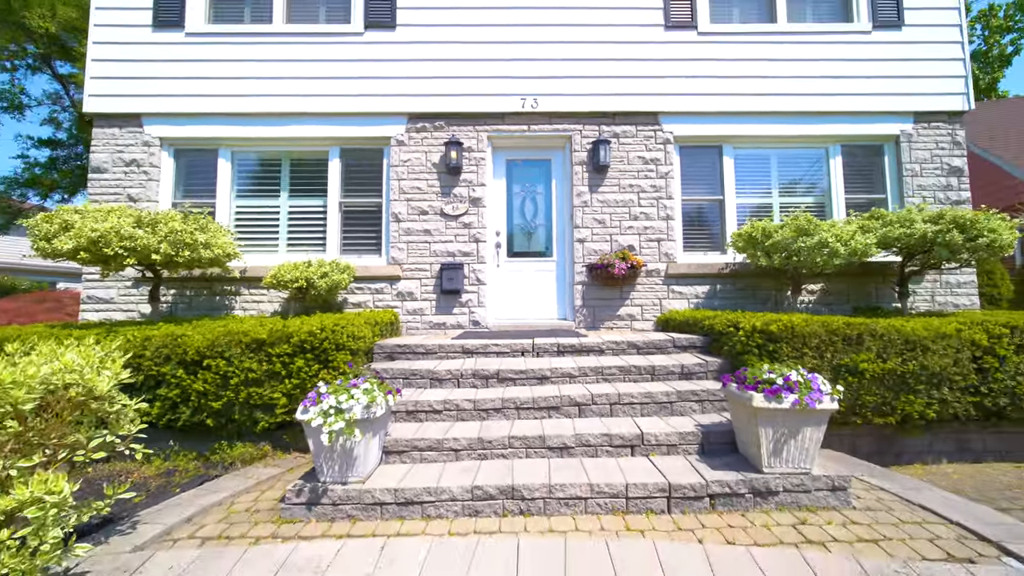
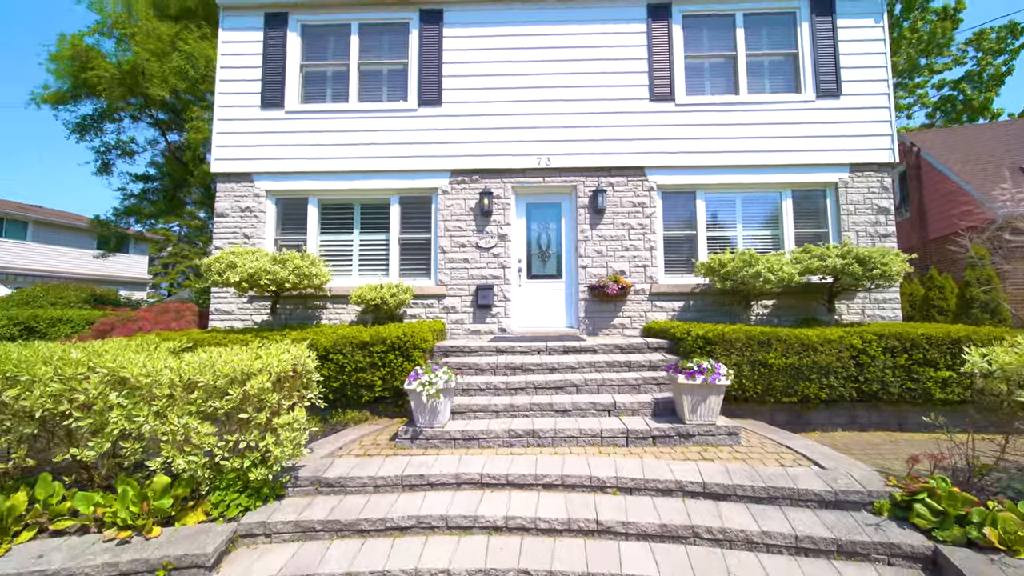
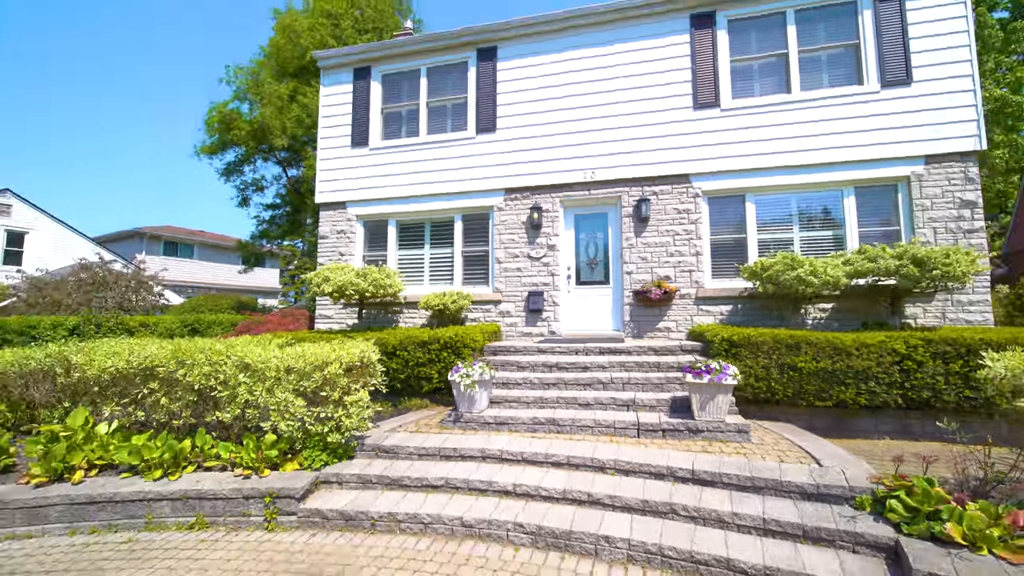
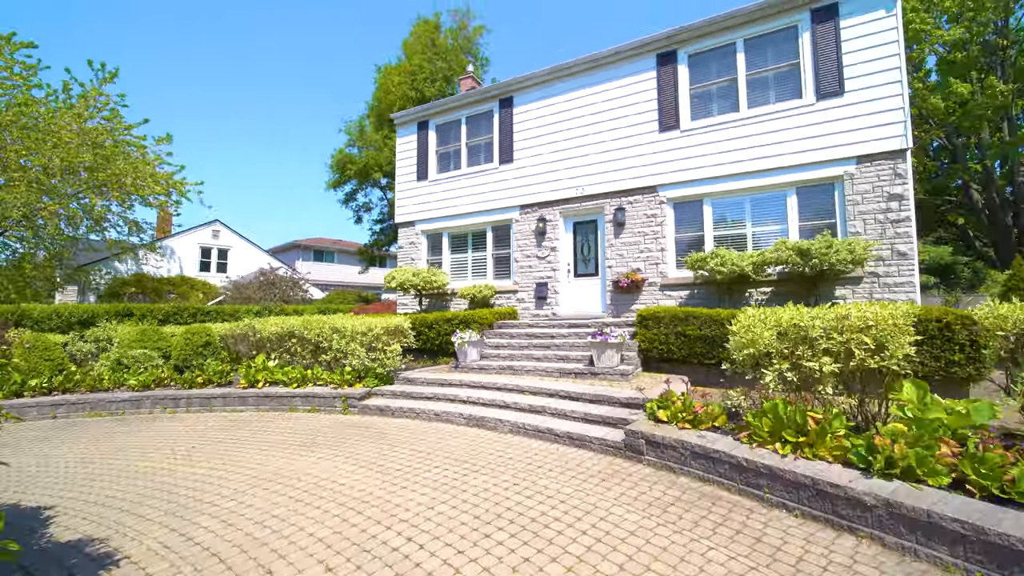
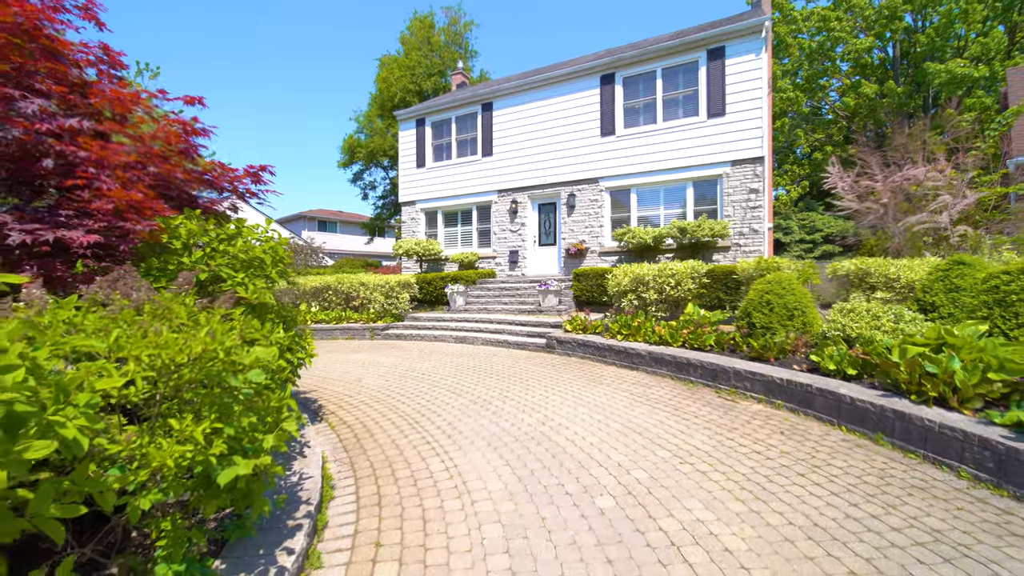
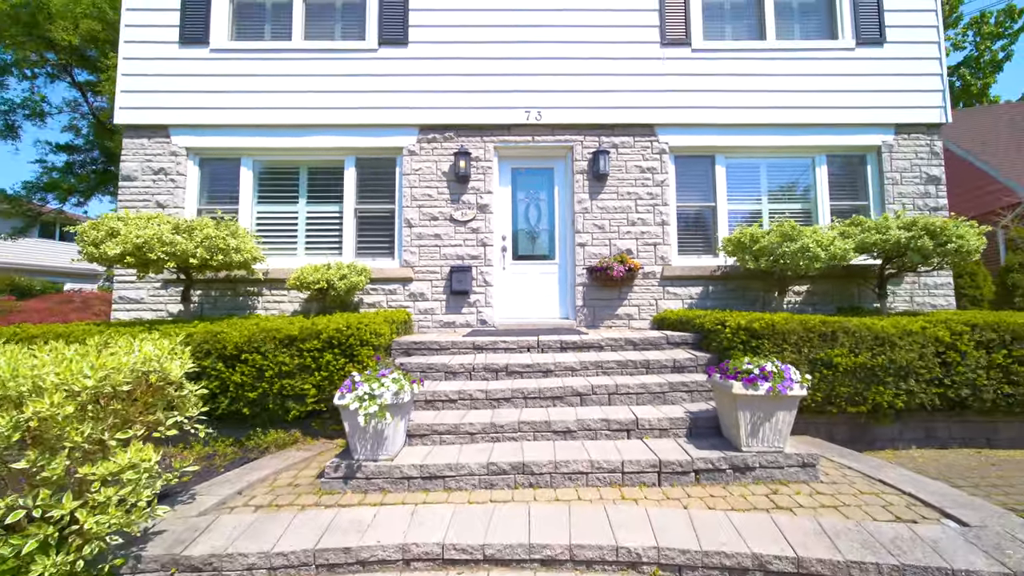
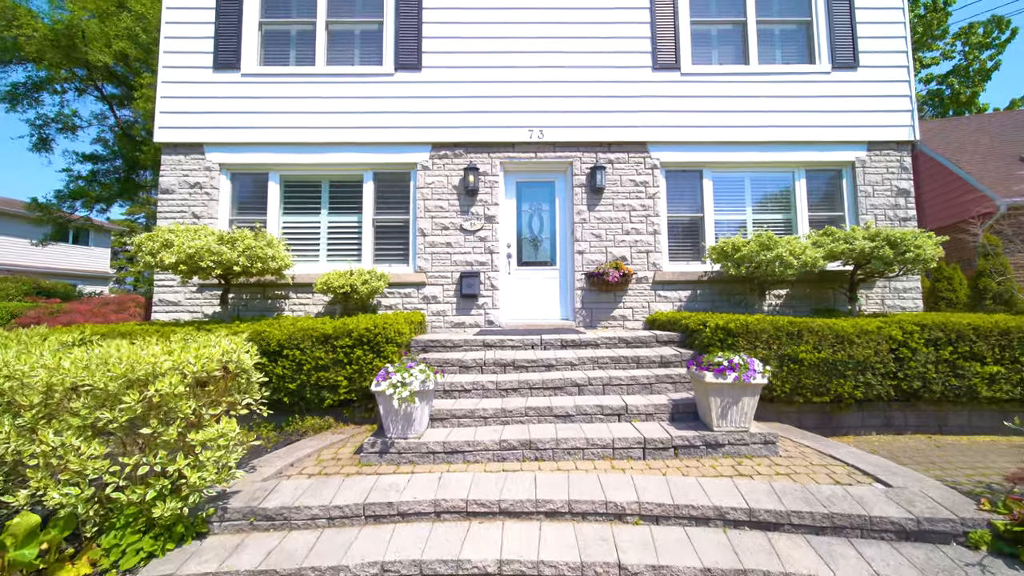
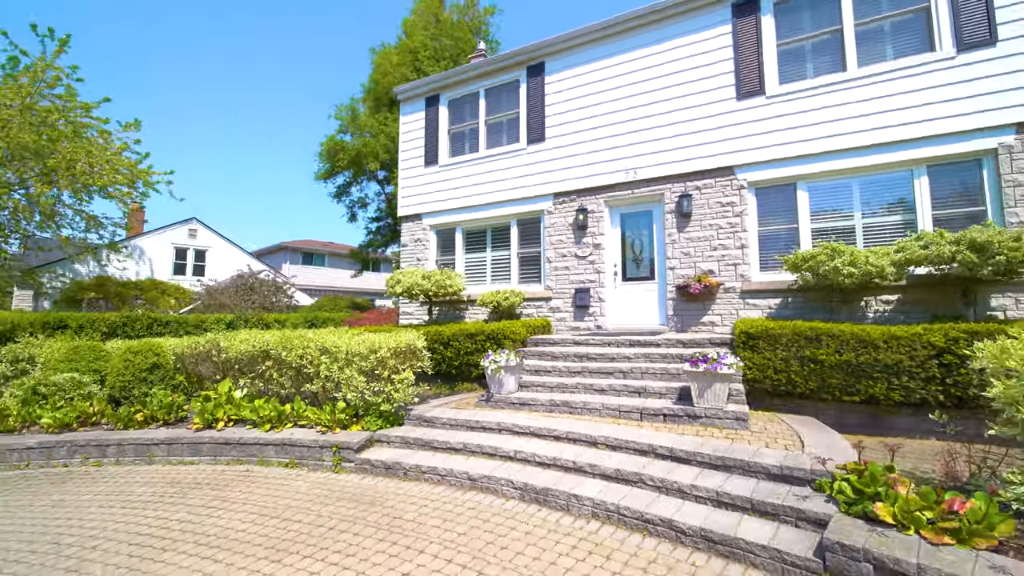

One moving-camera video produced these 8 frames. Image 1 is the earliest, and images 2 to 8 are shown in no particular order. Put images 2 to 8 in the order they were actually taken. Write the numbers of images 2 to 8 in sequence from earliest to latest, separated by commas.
6, 7, 2, 3, 8, 4, 5
